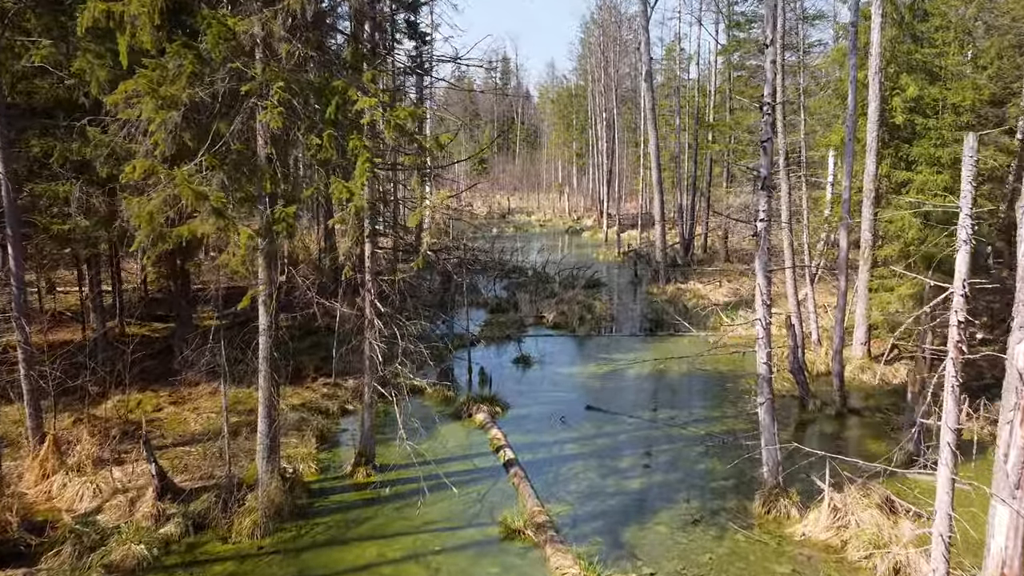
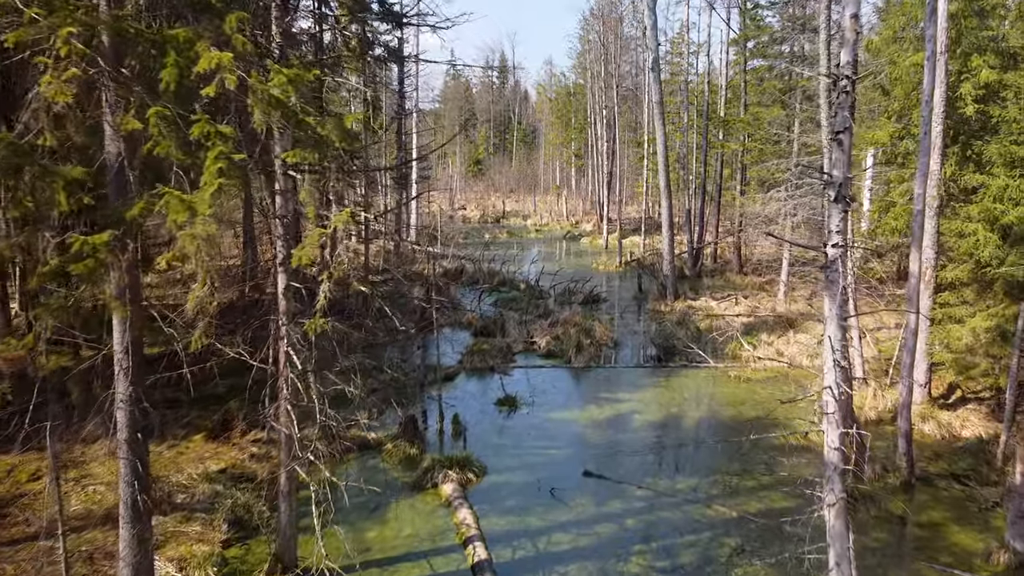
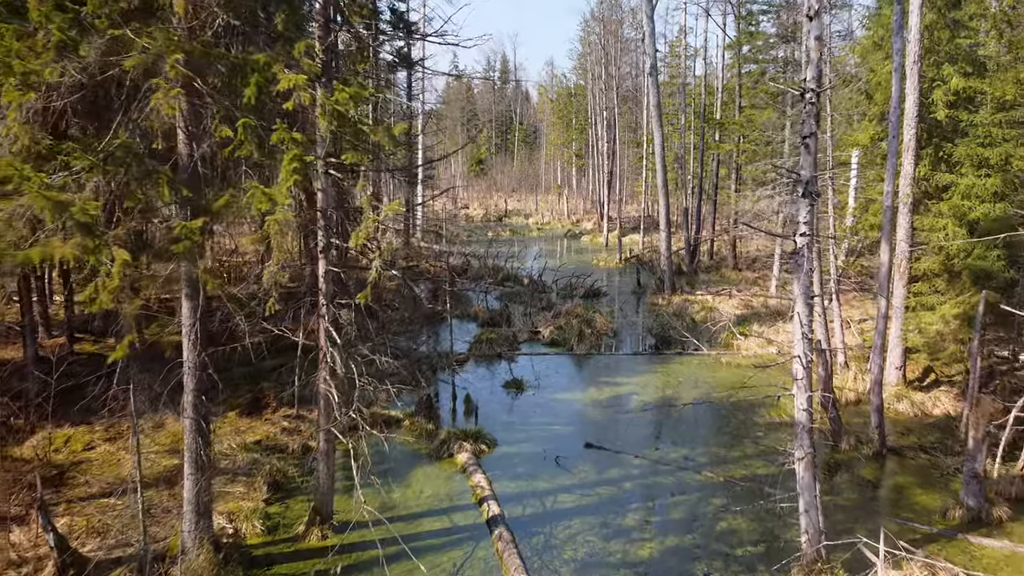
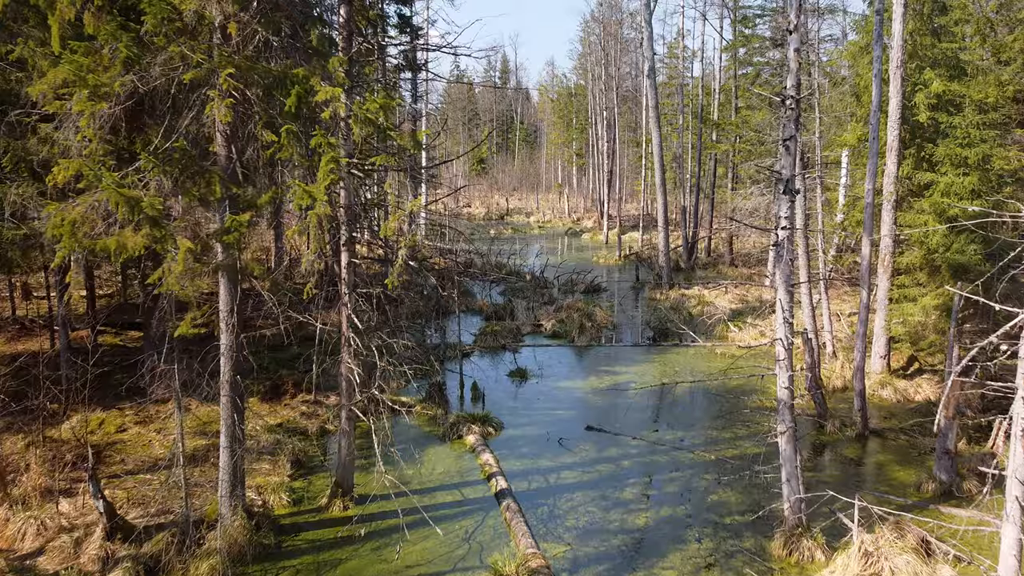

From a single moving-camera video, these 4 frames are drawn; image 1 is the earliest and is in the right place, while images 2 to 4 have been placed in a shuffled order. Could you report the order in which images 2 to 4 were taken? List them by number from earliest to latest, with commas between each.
4, 3, 2
